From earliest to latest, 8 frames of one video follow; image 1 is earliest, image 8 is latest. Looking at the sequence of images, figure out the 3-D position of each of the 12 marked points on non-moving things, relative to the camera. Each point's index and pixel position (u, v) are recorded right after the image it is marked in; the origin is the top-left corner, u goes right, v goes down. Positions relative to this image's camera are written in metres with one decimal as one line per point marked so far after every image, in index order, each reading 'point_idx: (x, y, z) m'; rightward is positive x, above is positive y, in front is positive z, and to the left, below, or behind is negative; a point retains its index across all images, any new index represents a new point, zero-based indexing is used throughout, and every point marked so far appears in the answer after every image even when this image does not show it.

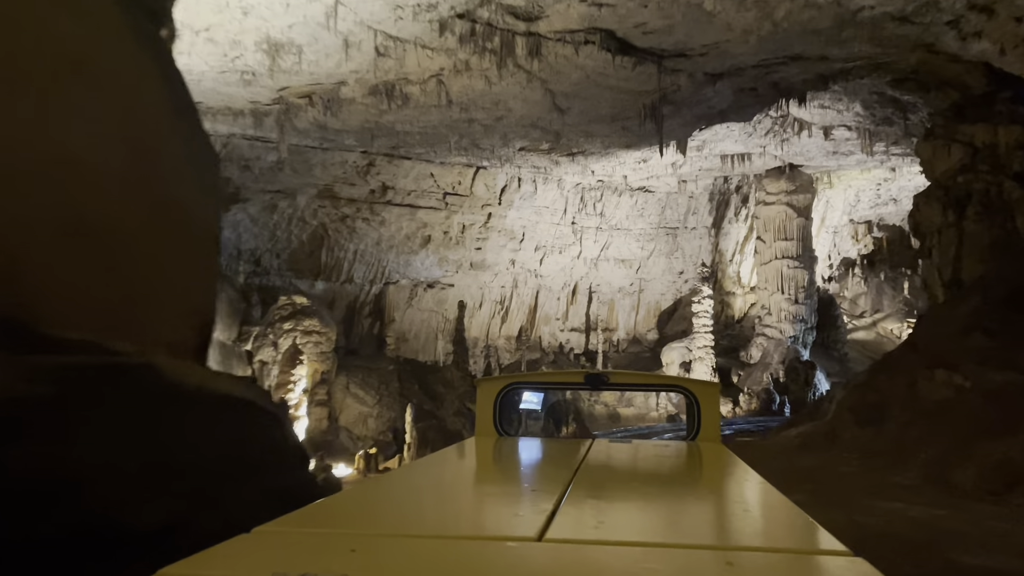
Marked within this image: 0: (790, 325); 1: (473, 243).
0: (+5.5, -0.7, +16.0) m
1: (-0.7, +0.8, +15.1) m
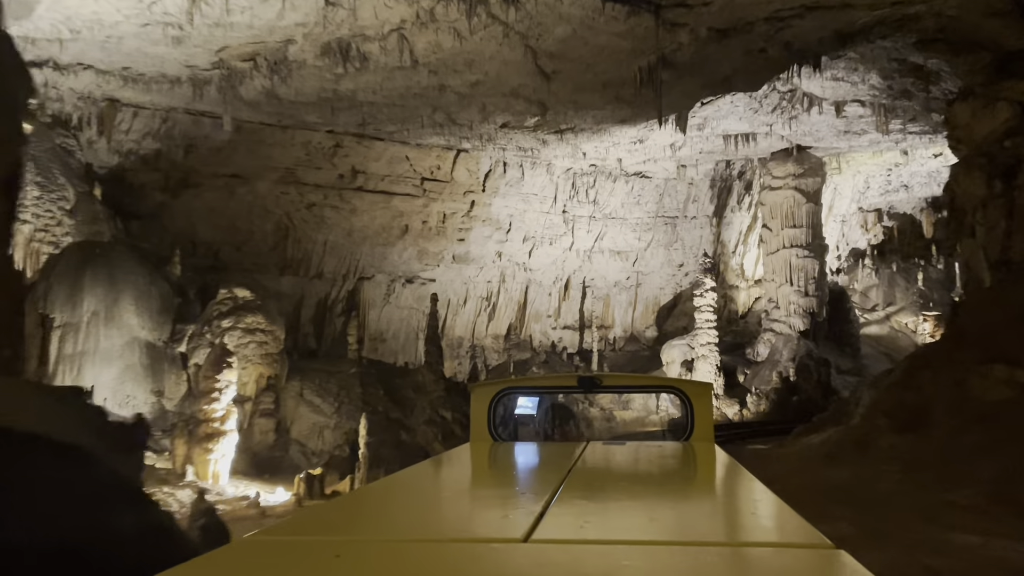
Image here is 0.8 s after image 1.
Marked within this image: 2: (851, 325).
0: (+5.2, -0.6, +14.7) m
1: (-1.0, +0.9, +13.9) m
2: (+6.7, -0.8, +16.1) m
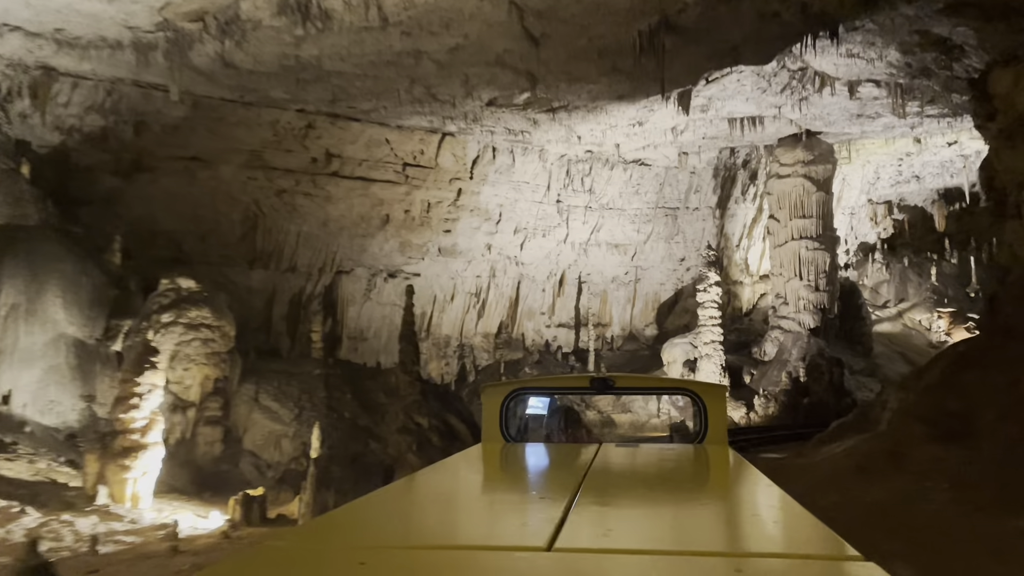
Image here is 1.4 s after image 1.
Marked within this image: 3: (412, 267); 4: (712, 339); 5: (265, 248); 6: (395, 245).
0: (+5.1, -0.5, +13.8) m
1: (-1.1, +1.0, +12.9) m
2: (+6.6, -0.7, +15.1) m
3: (-1.6, +0.3, +13.2) m
4: (+3.3, -0.9, +13.6) m
5: (-3.6, +0.6, +11.7) m
6: (-1.8, +0.7, +12.7) m
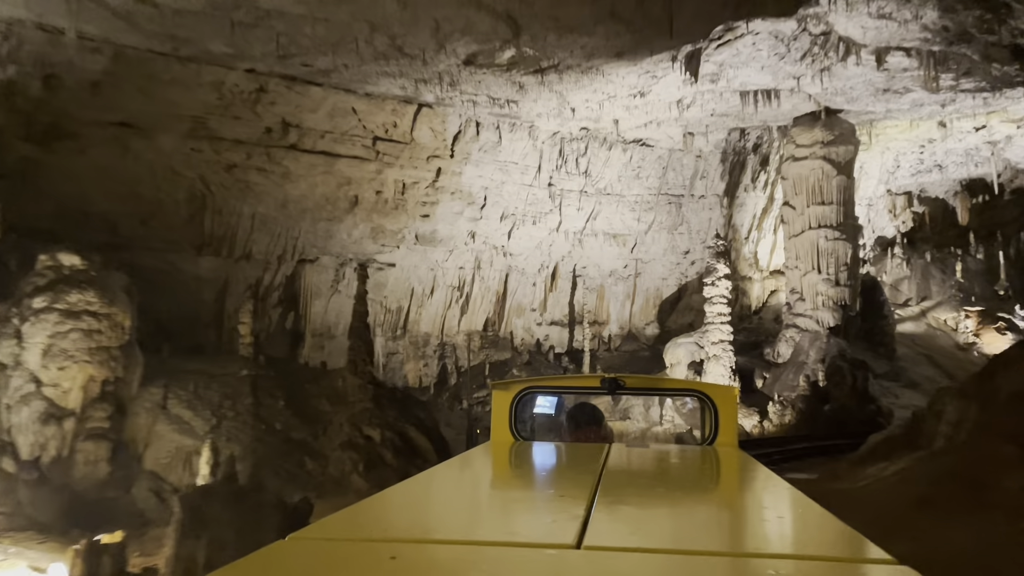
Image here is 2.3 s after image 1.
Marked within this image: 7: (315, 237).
0: (+4.9, -0.4, +12.4) m
1: (-1.3, +1.1, +11.5) m
2: (+6.4, -0.6, +13.8) m
3: (-1.8, +0.5, +11.8) m
4: (+3.1, -0.8, +12.2) m
5: (-3.8, +0.7, +10.3) m
6: (-2.0, +0.8, +11.3) m
7: (-2.7, +0.7, +10.9) m
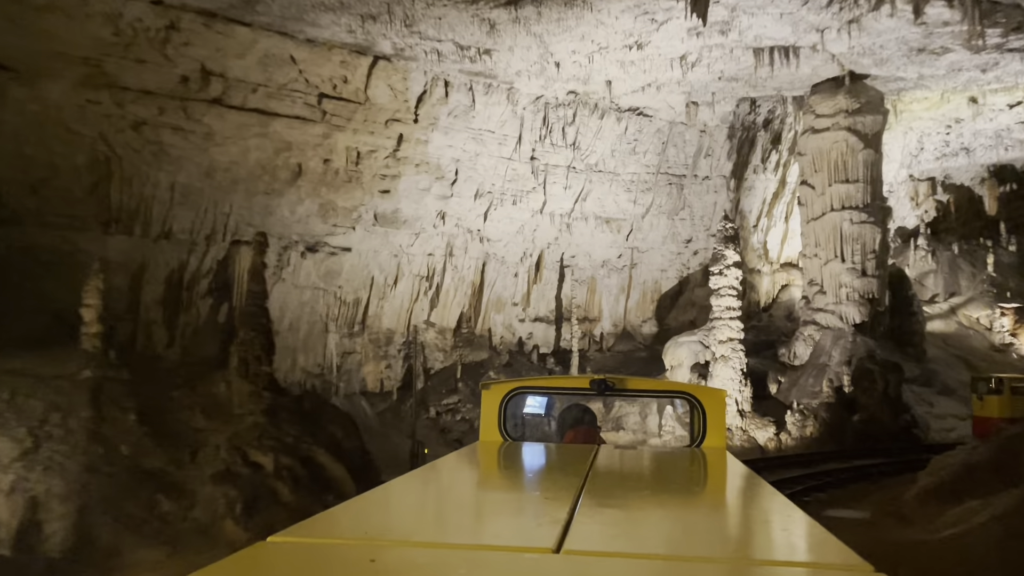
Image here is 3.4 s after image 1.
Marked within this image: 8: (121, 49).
0: (+4.6, -0.3, +10.7) m
1: (-1.7, +1.3, +9.8) m
2: (+6.0, -0.5, +12.1) m
3: (-2.2, +0.6, +10.1) m
4: (+2.8, -0.6, +10.5) m
5: (-4.1, +0.9, +8.6) m
6: (-2.4, +0.9, +9.6) m
7: (-3.0, +0.9, +9.2) m
8: (-3.6, +2.2, +7.4) m
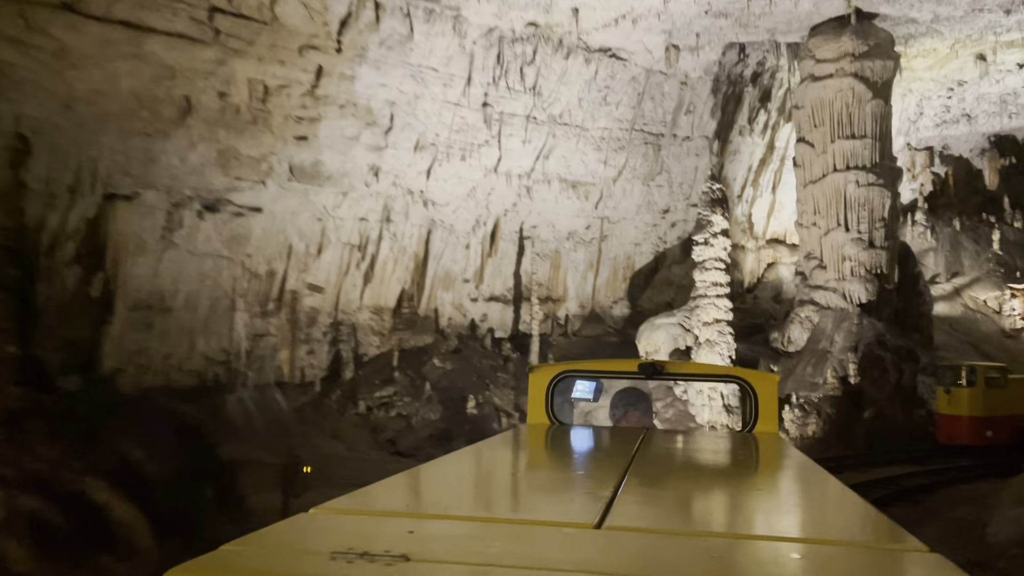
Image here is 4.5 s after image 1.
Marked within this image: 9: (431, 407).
0: (+4.0, 0.0, +9.2) m
1: (-2.2, +1.6, +8.0) m
2: (+5.4, -0.2, +10.6) m
3: (-2.7, +0.9, +8.3) m
4: (+2.2, -0.3, +8.9) m
5: (-4.6, +1.2, +6.7) m
6: (-2.9, +1.3, +7.7) m
7: (-3.5, +1.2, +7.4) m
8: (-4.0, +2.5, +5.5) m
9: (-1.0, -1.4, +9.7) m
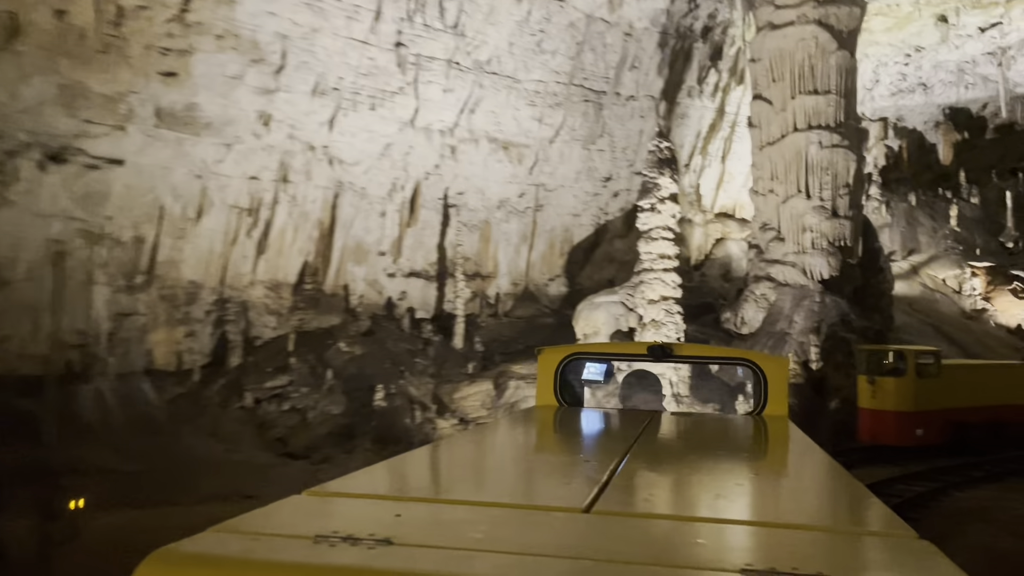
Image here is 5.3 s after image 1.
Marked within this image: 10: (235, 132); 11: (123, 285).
0: (+3.2, +0.3, +8.2) m
1: (-2.9, +1.8, +6.6) m
2: (+4.5, +0.1, +9.7) m
3: (-3.4, +1.2, +6.9) m
4: (+1.4, -0.1, +7.8) m
5: (-5.2, +1.4, +5.1) m
6: (-3.6, +1.5, +6.3) m
7: (-4.1, +1.4, +5.9) m
8: (-4.6, +2.7, +3.9) m
9: (-1.8, -1.1, +8.4) m
10: (-2.5, +1.4, +7.5) m
11: (-3.5, 0.0, +7.3) m
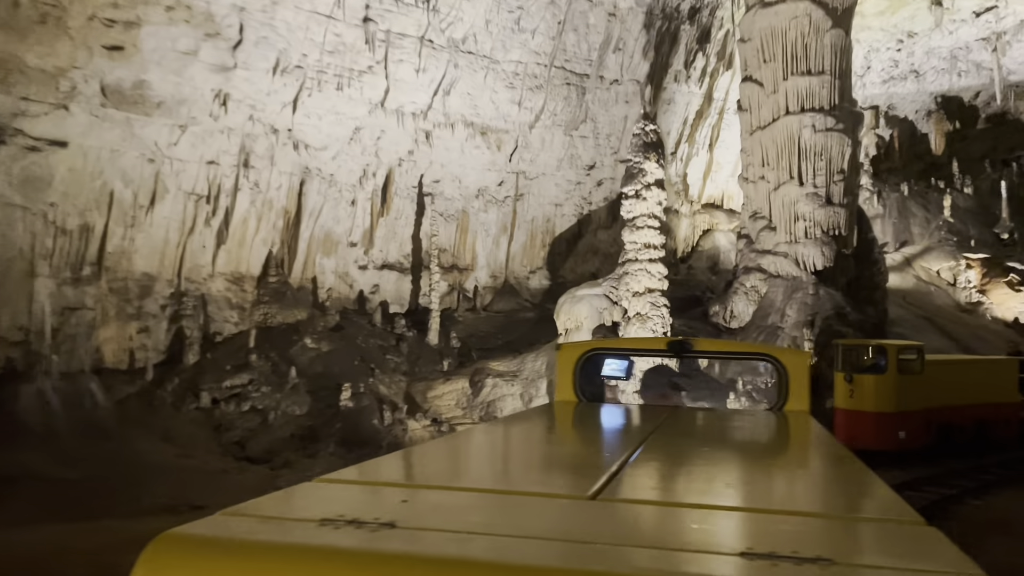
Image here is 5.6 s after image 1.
0: (+2.9, +0.4, +7.8) m
1: (-3.1, +1.9, +6.0) m
2: (+4.2, +0.2, +9.3) m
3: (-3.6, +1.3, +6.3) m
4: (+1.2, 0.0, +7.3) m
5: (-5.4, +1.5, +4.5) m
6: (-3.8, +1.6, +5.7) m
7: (-4.3, +1.5, +5.3) m
8: (-4.7, +2.7, +3.4) m
9: (-2.1, -1.1, +7.9) m
10: (-2.7, +1.5, +6.9) m
11: (-3.7, +0.1, +6.8) m
